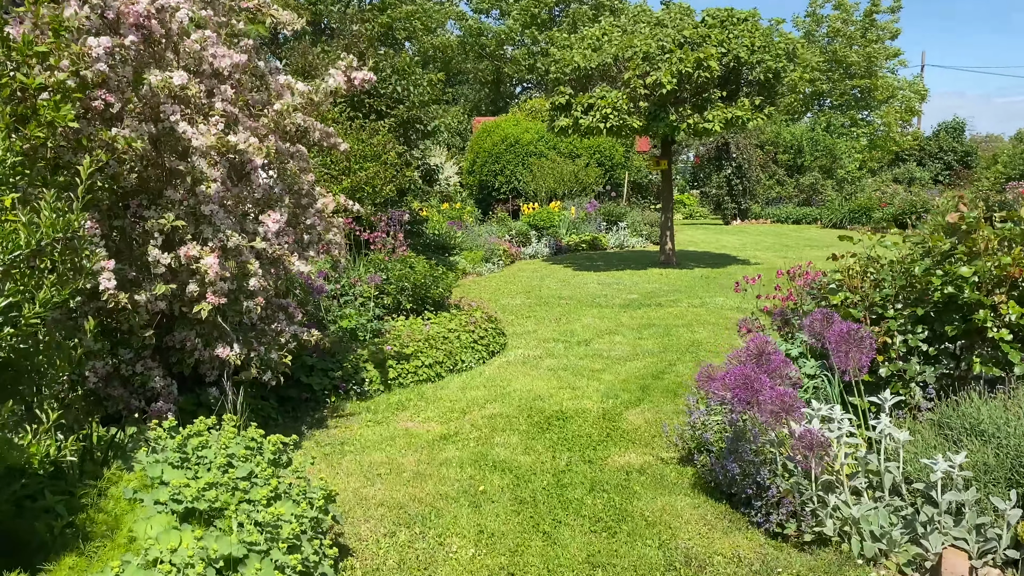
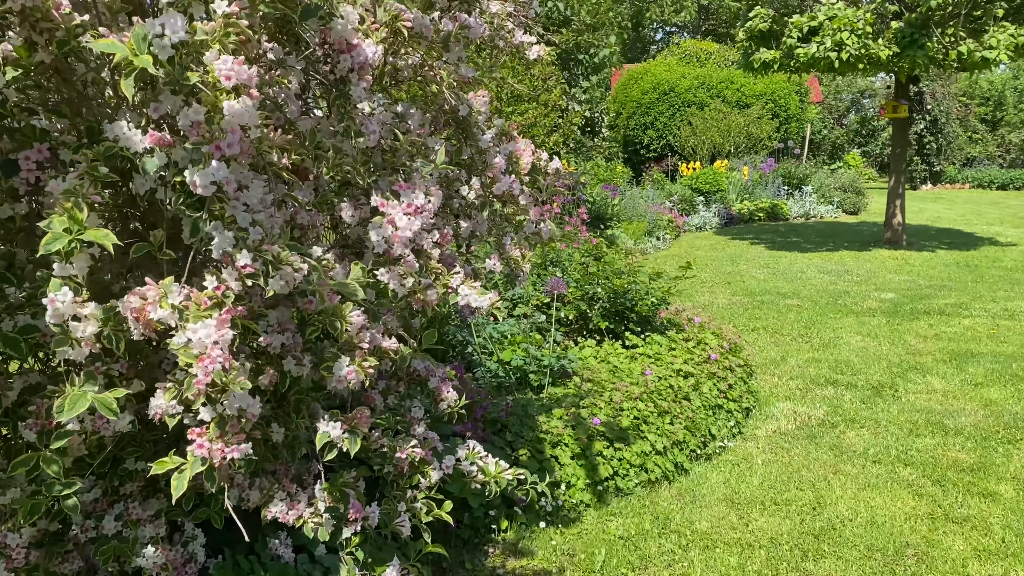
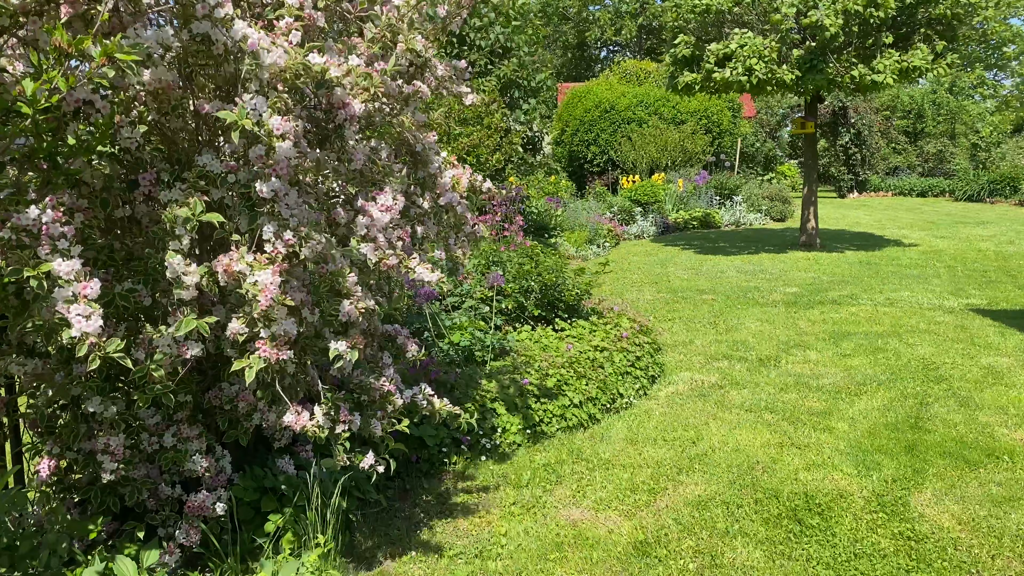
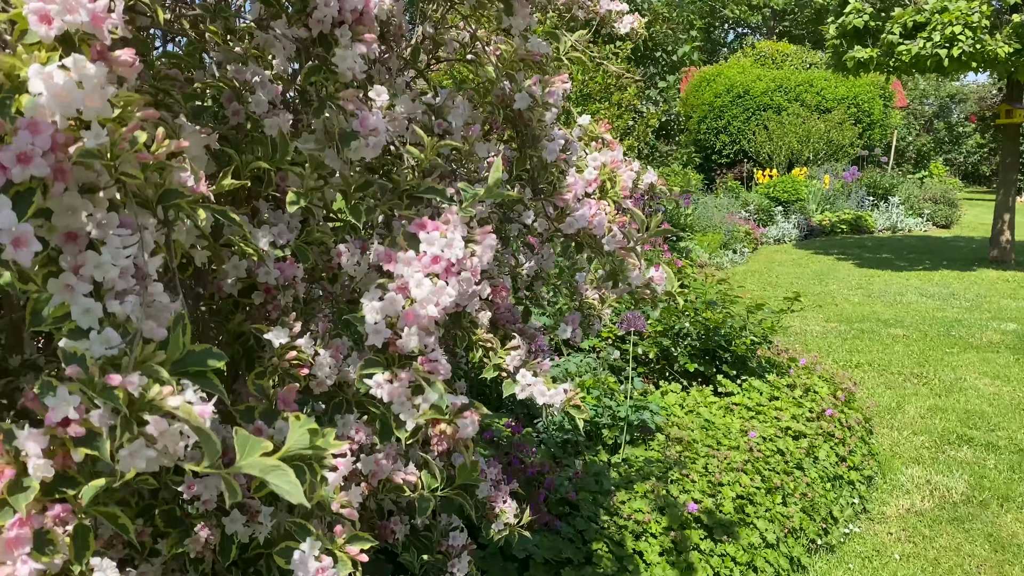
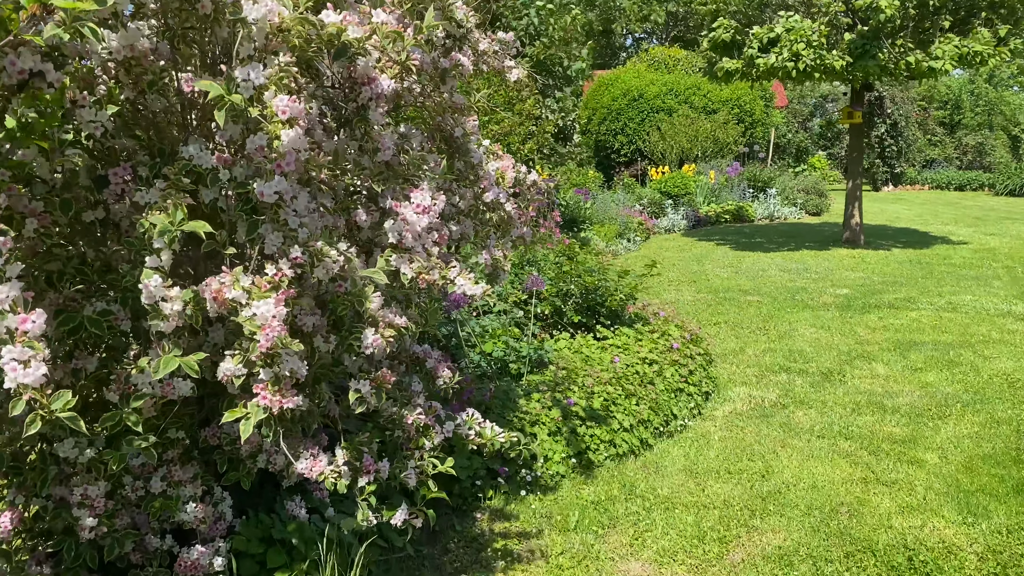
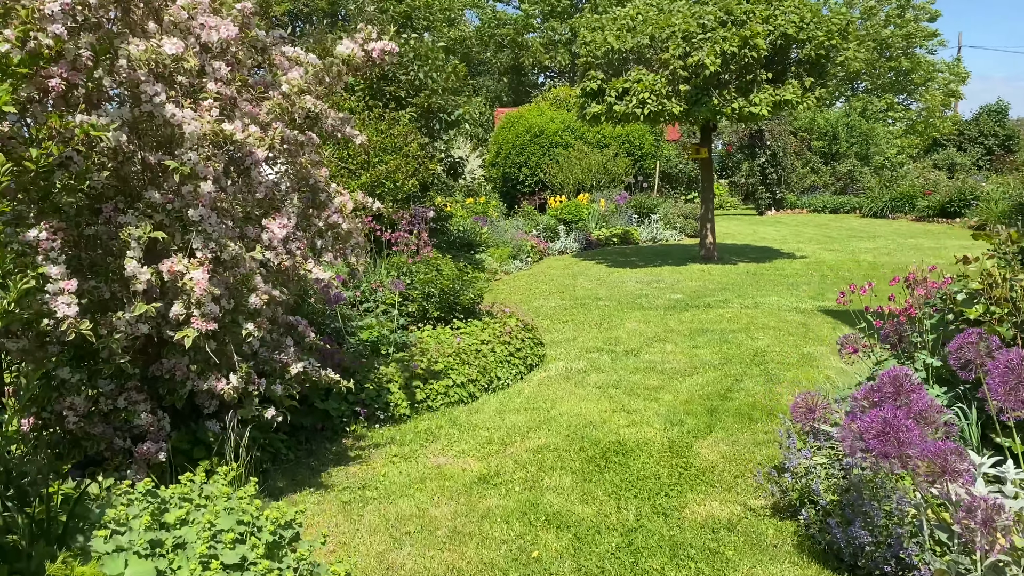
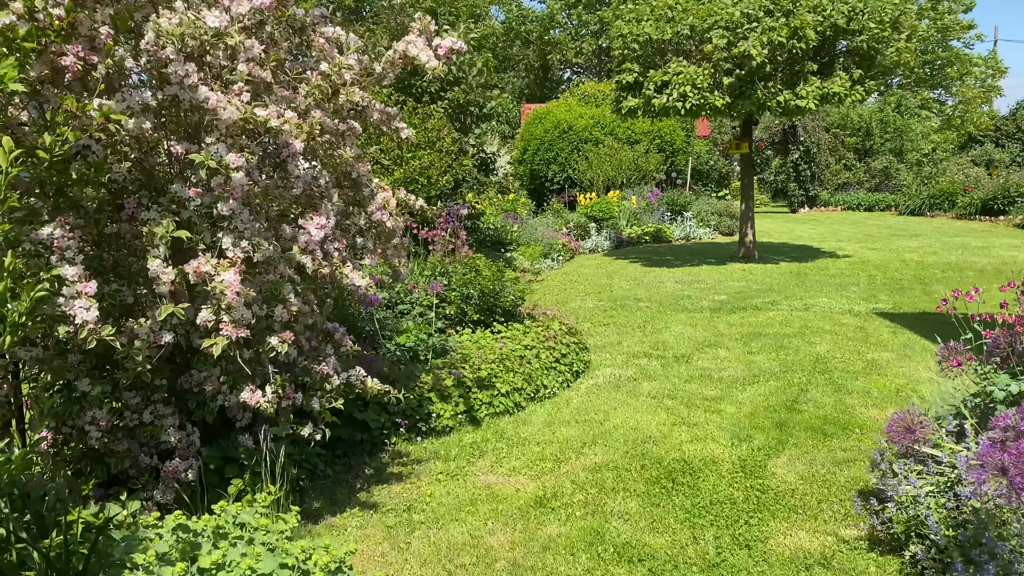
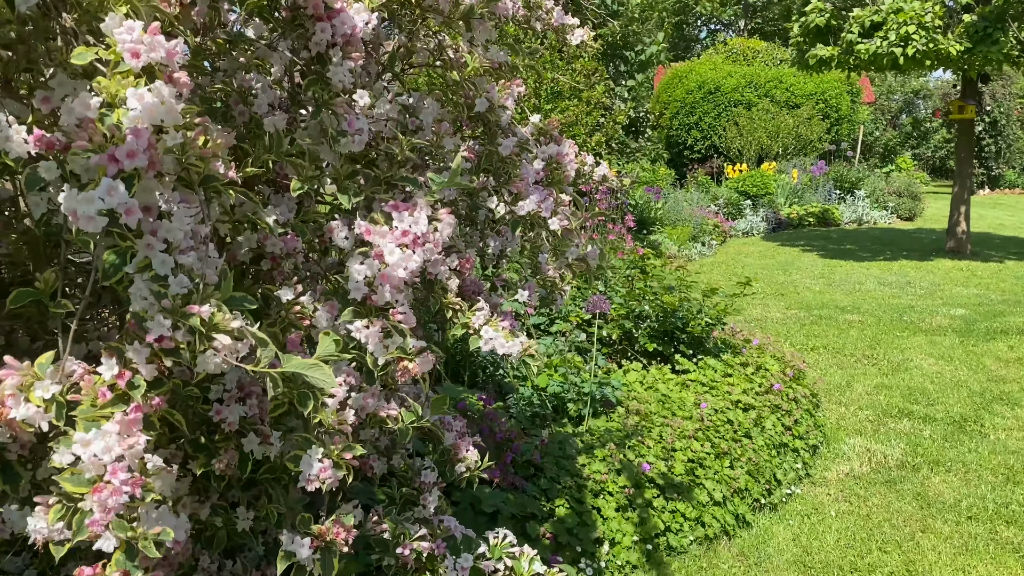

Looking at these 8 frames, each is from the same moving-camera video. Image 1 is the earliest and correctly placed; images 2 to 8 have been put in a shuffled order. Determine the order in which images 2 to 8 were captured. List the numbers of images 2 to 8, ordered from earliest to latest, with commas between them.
6, 7, 3, 5, 2, 8, 4
